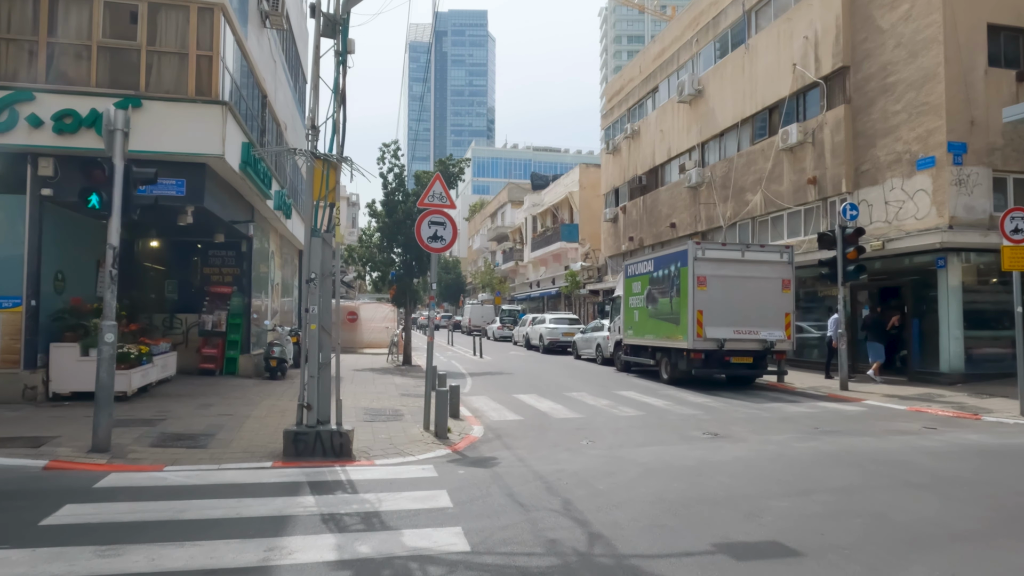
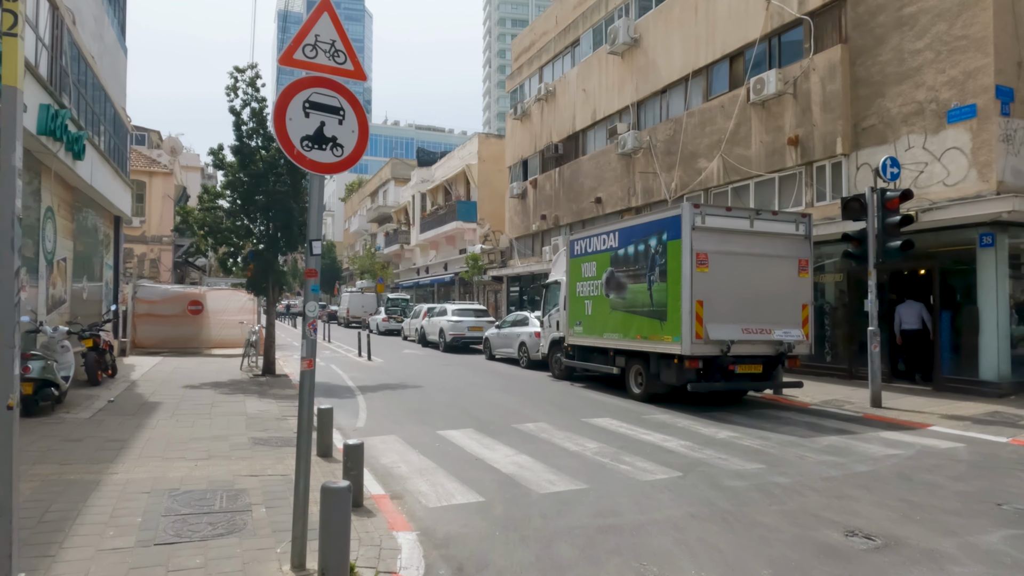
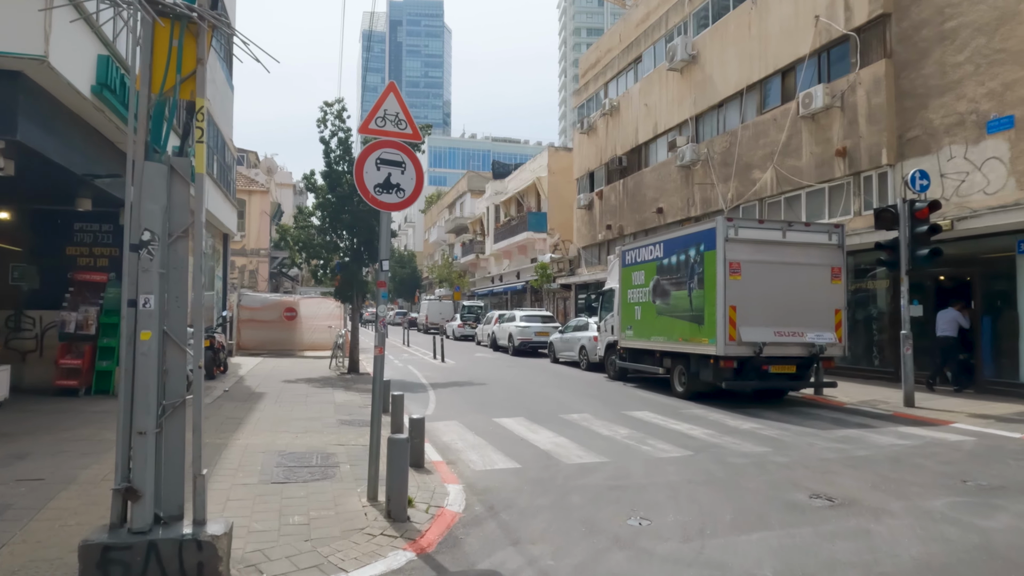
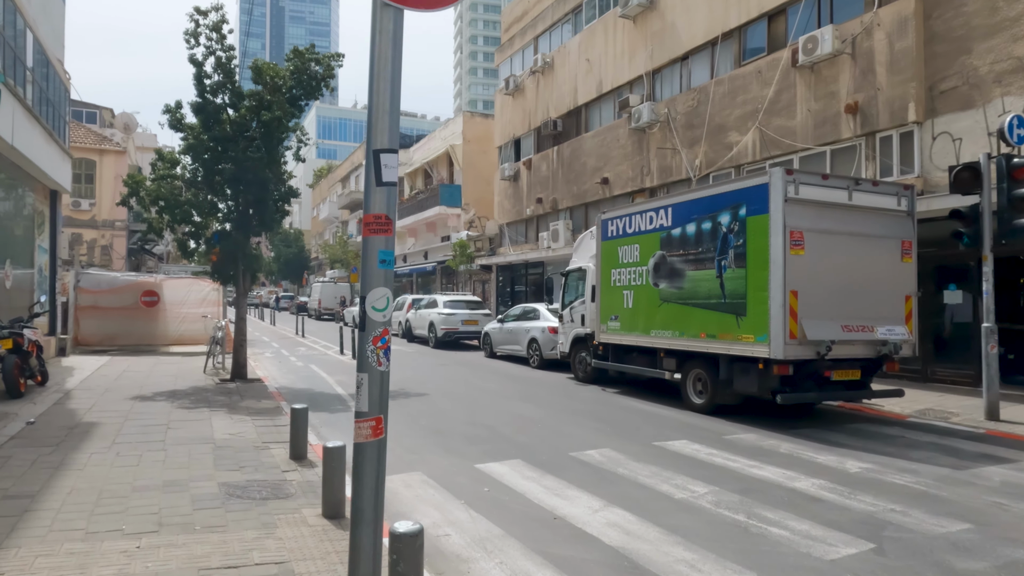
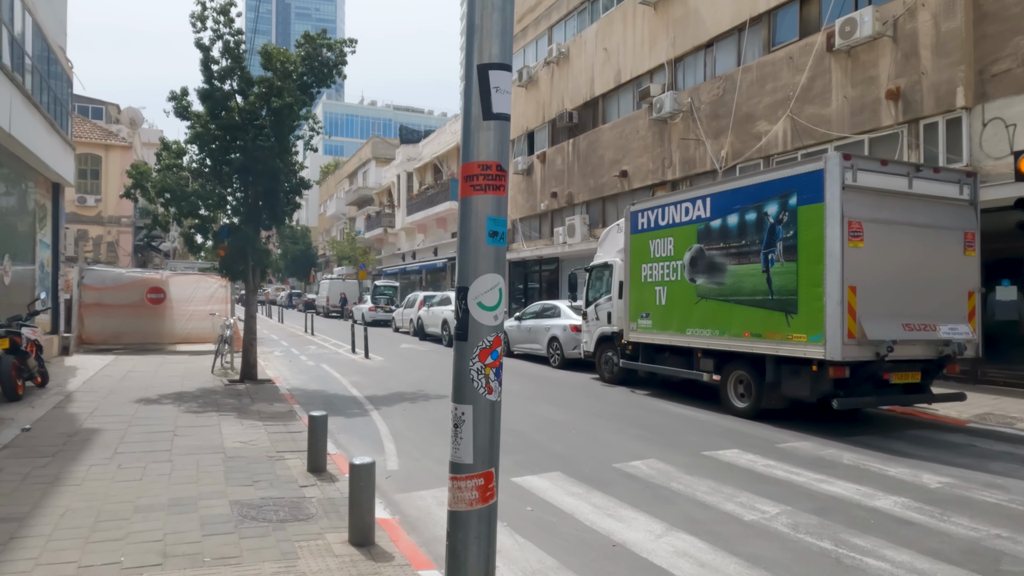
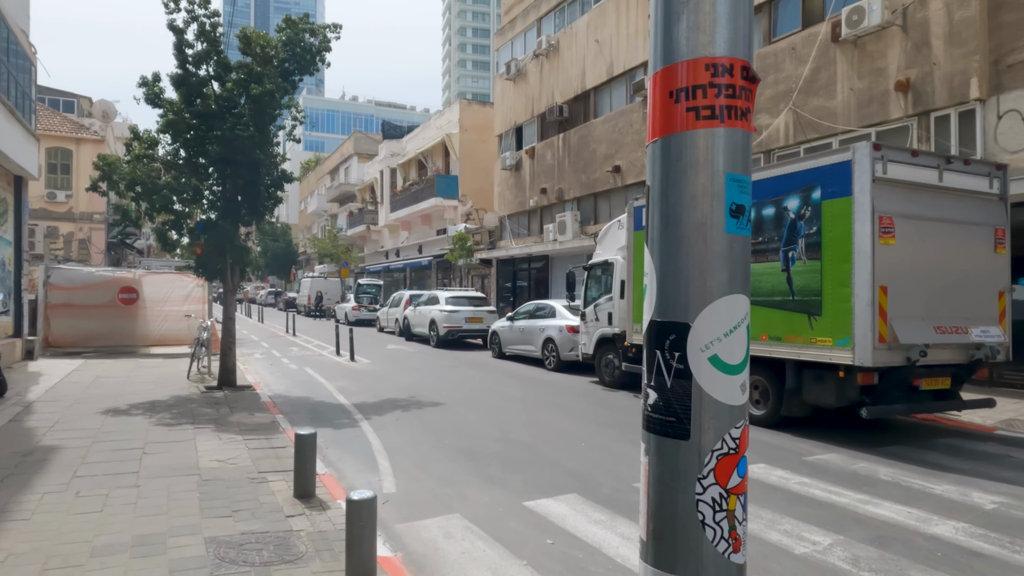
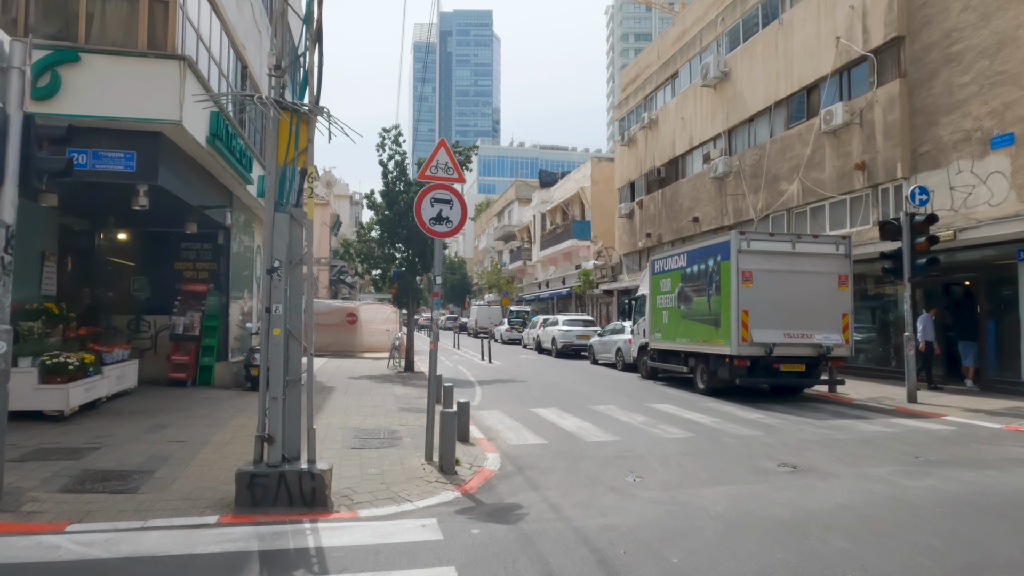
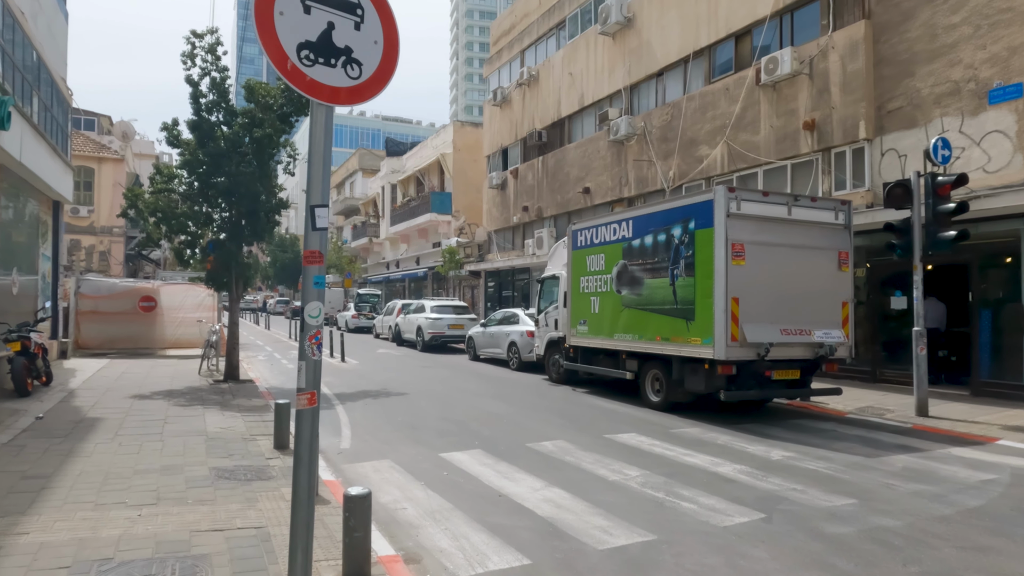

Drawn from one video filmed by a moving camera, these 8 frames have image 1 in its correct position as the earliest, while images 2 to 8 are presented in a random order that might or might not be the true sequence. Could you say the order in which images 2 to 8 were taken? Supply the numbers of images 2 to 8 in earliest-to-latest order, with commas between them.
7, 3, 2, 8, 4, 5, 6
